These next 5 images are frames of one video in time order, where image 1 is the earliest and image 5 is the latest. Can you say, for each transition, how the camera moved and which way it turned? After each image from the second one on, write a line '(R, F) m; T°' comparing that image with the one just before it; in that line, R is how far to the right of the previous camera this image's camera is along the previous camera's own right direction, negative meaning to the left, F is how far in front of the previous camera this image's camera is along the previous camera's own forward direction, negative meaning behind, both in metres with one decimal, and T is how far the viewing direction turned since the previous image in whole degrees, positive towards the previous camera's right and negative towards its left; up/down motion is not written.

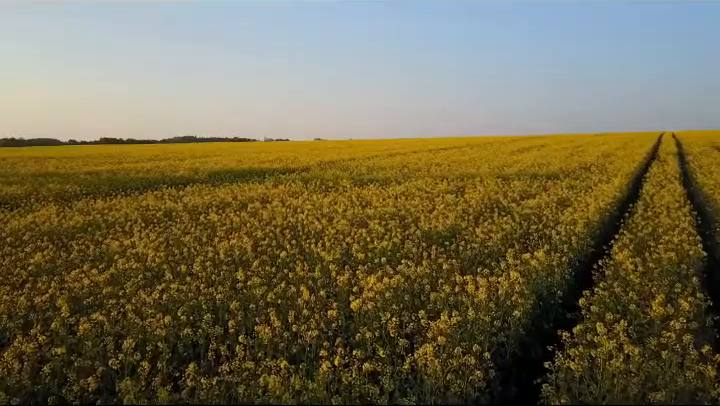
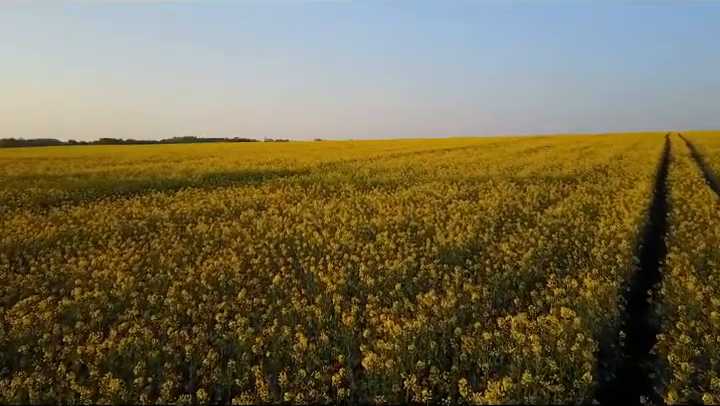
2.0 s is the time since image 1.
(-0.1, +1.4) m; 0°
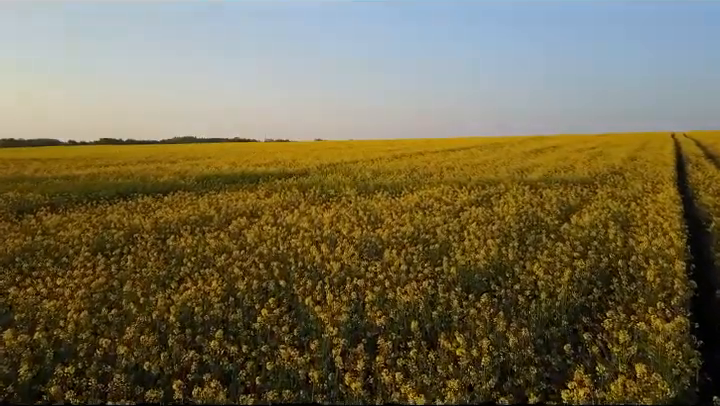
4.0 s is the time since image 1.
(-0.1, +1.4) m; 0°
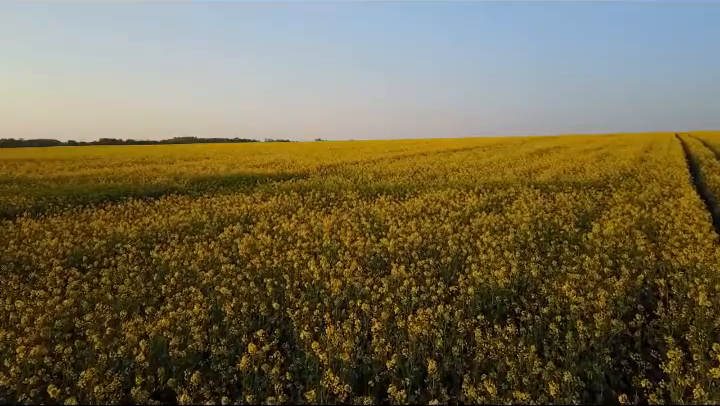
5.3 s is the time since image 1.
(0.0, +1.0) m; 0°
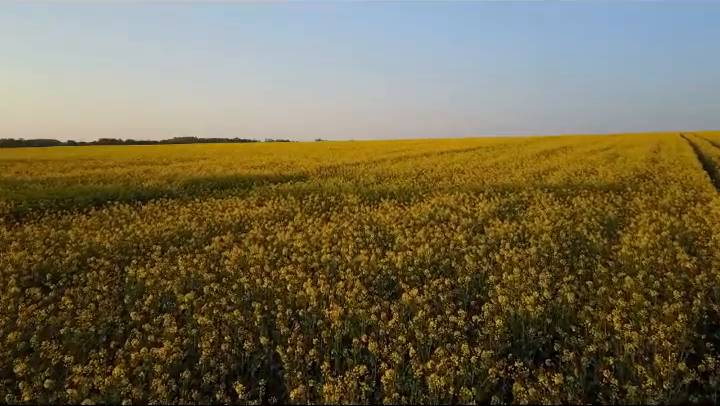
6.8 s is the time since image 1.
(-0.1, +1.1) m; 0°
